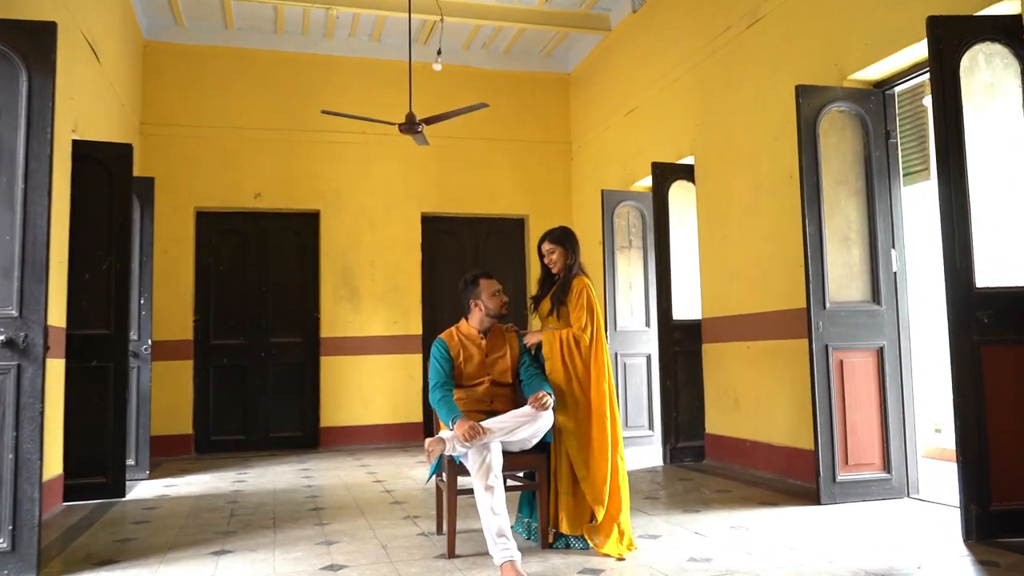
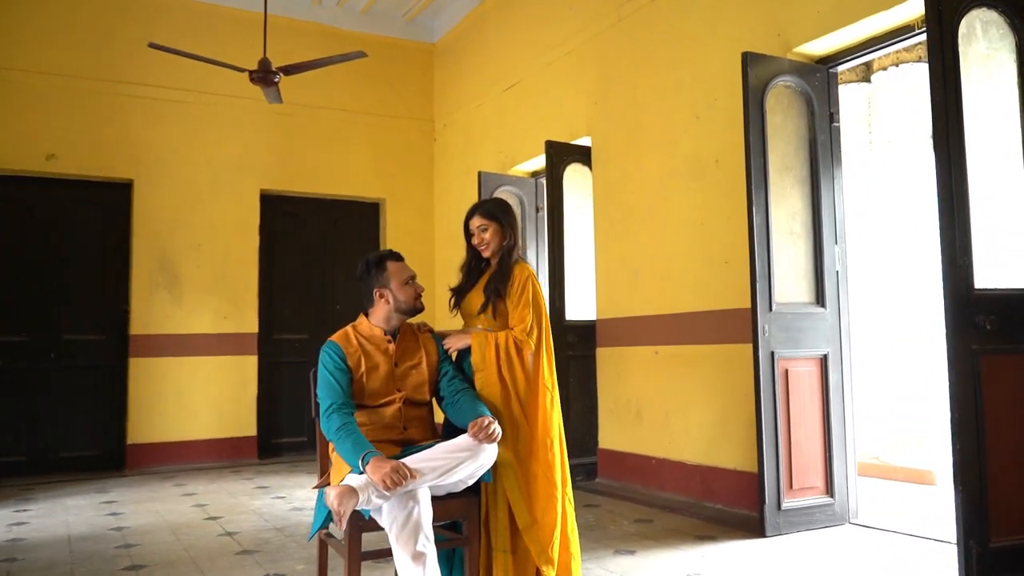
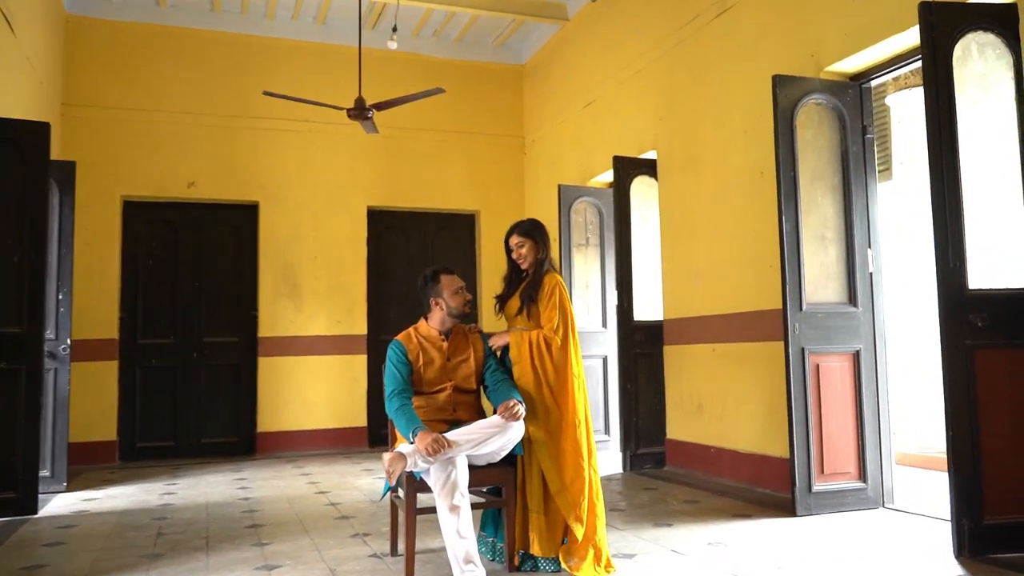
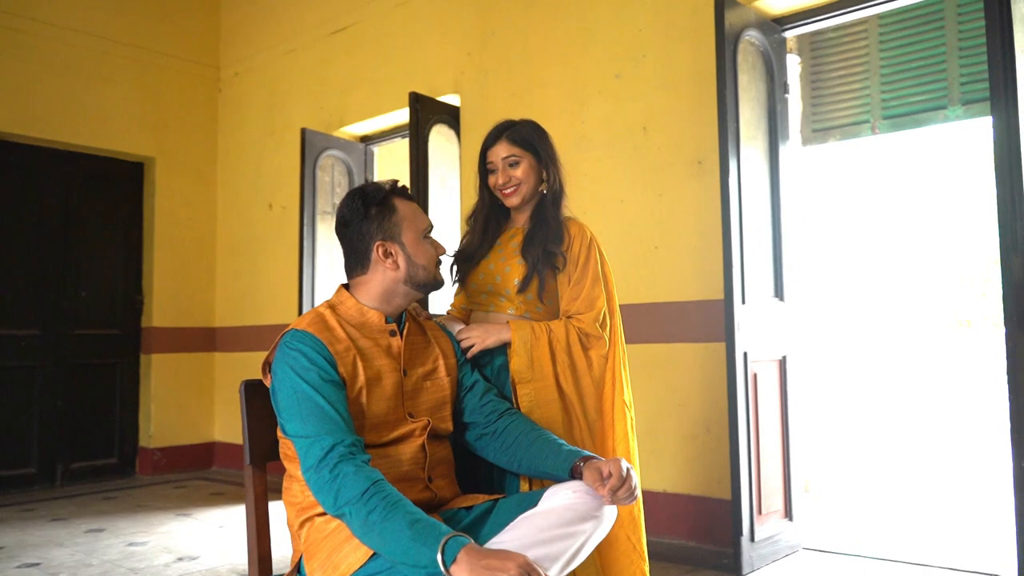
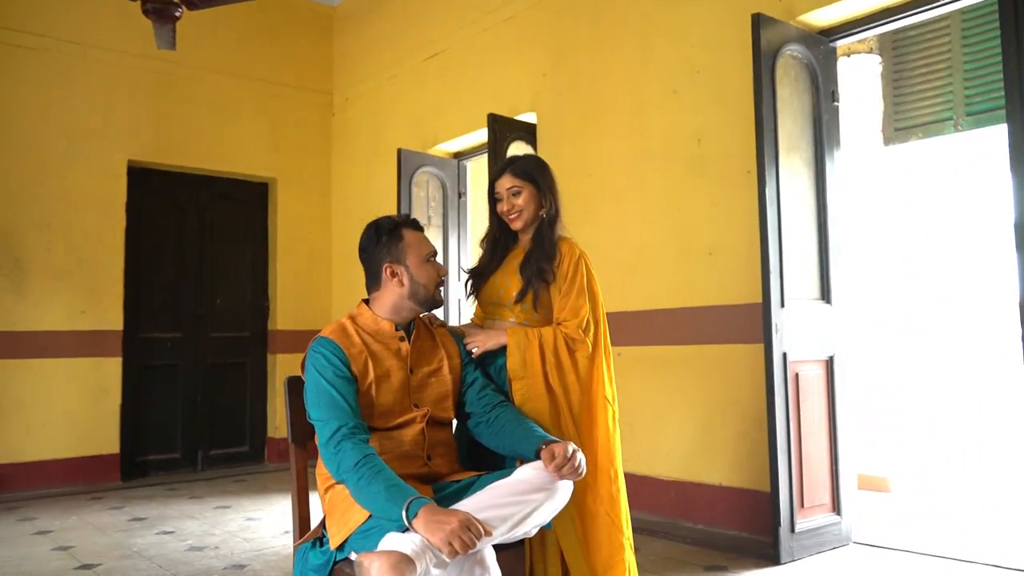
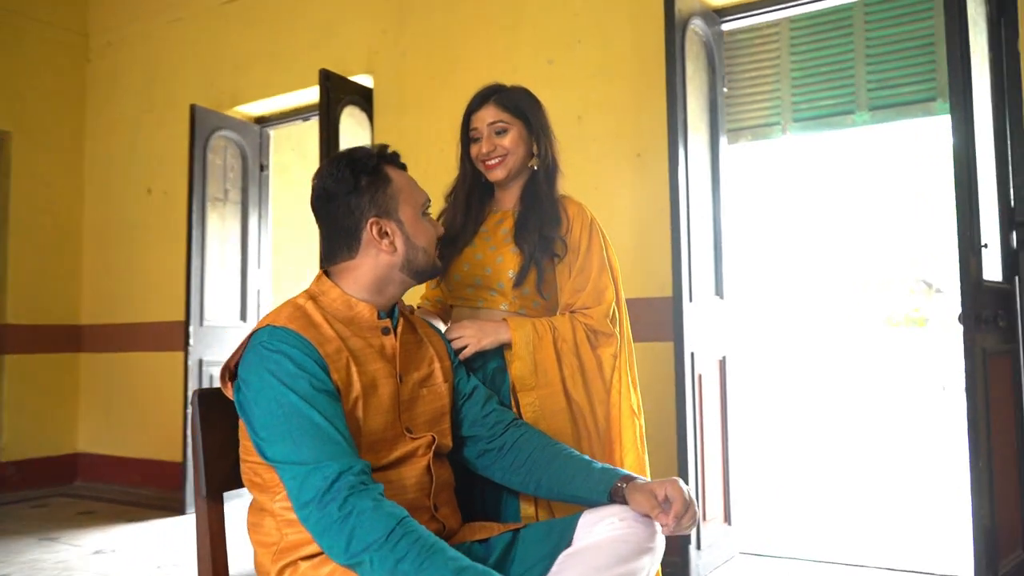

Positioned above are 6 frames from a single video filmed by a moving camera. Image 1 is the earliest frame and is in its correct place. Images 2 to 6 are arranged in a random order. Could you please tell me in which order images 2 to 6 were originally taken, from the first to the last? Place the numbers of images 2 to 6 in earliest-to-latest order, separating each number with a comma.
3, 2, 5, 4, 6
